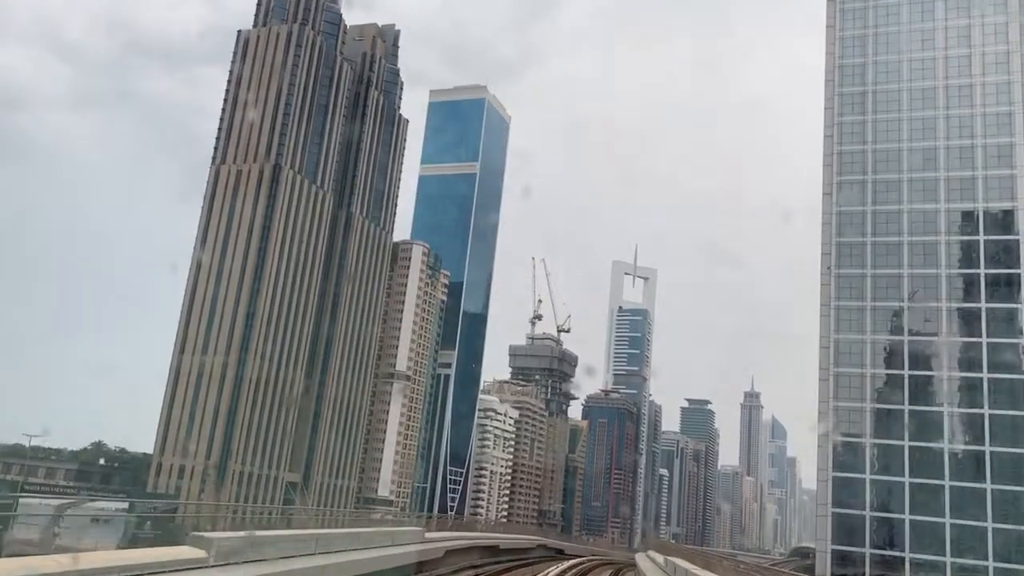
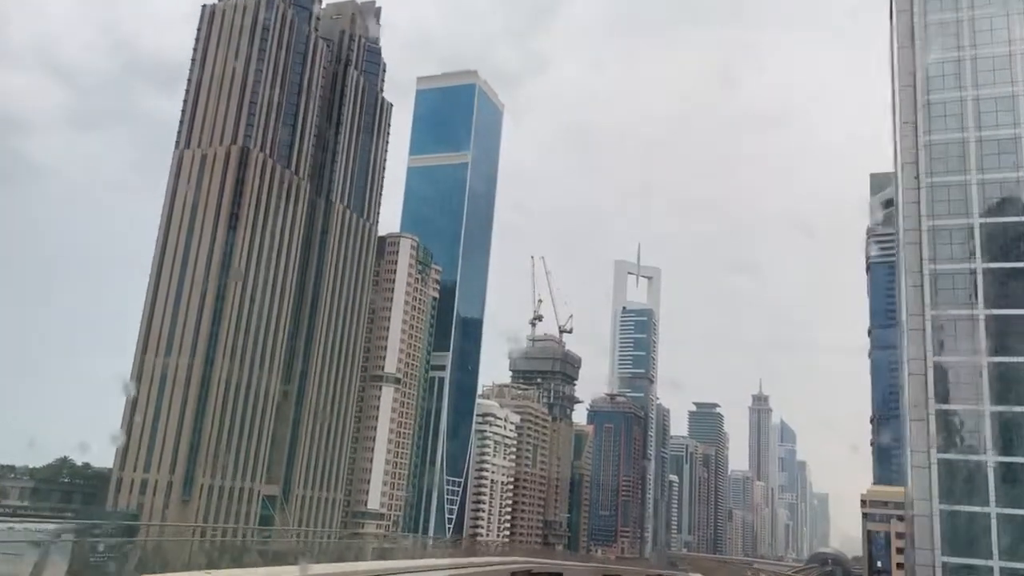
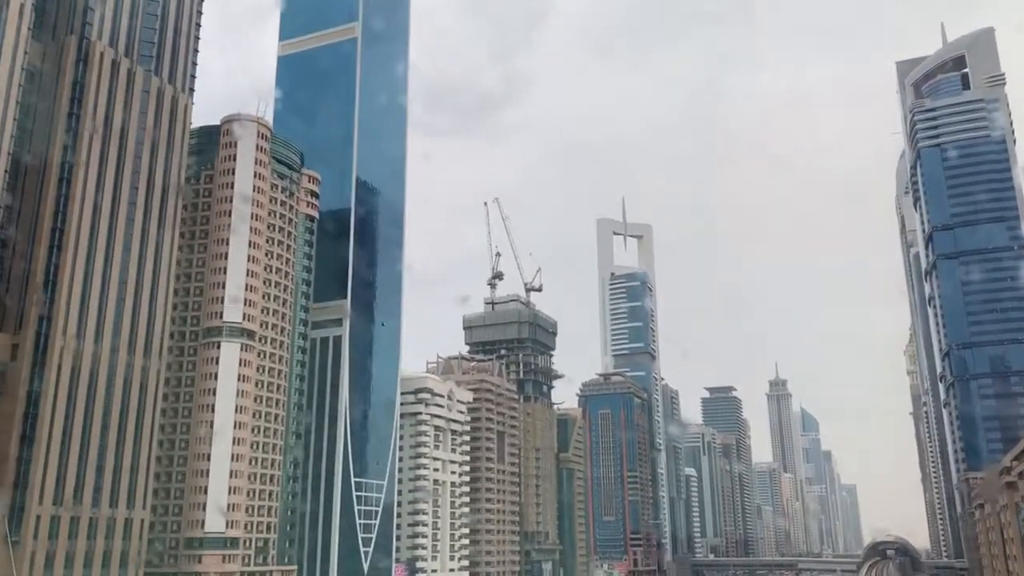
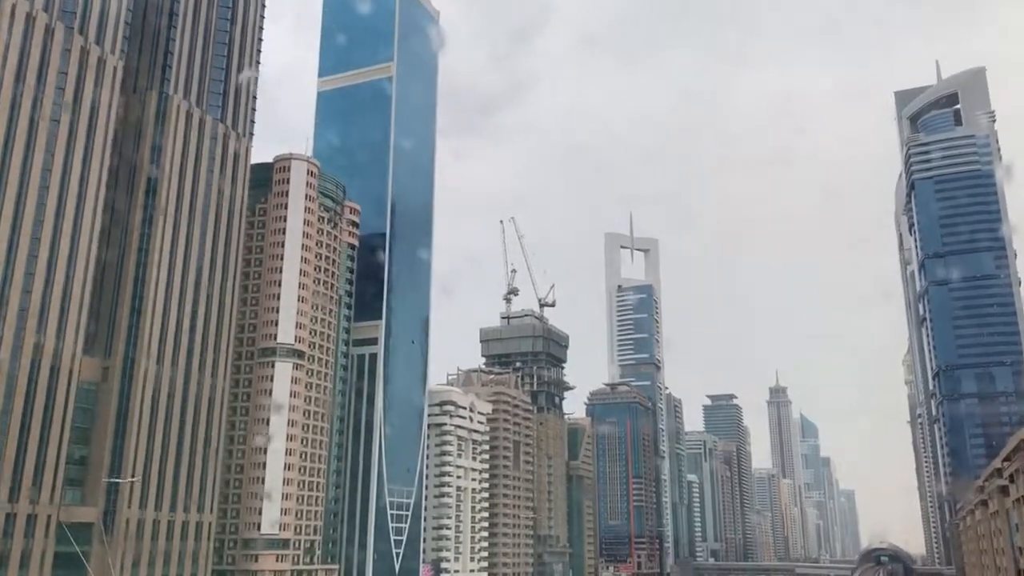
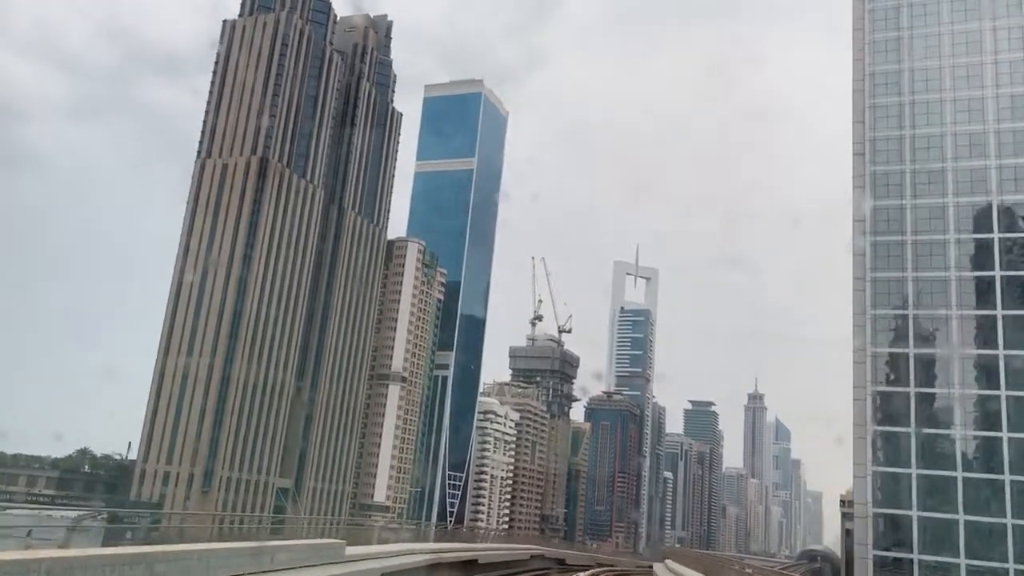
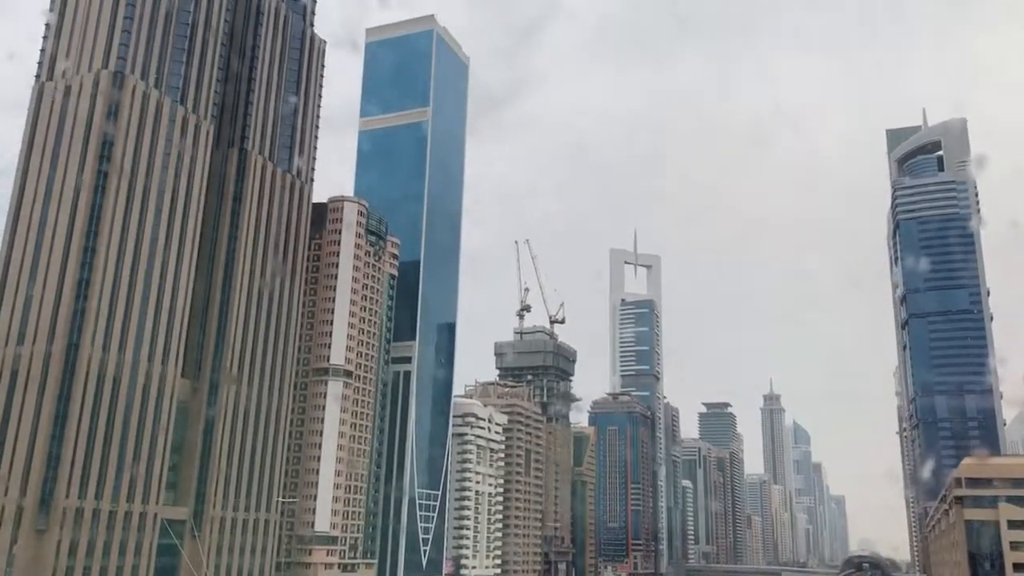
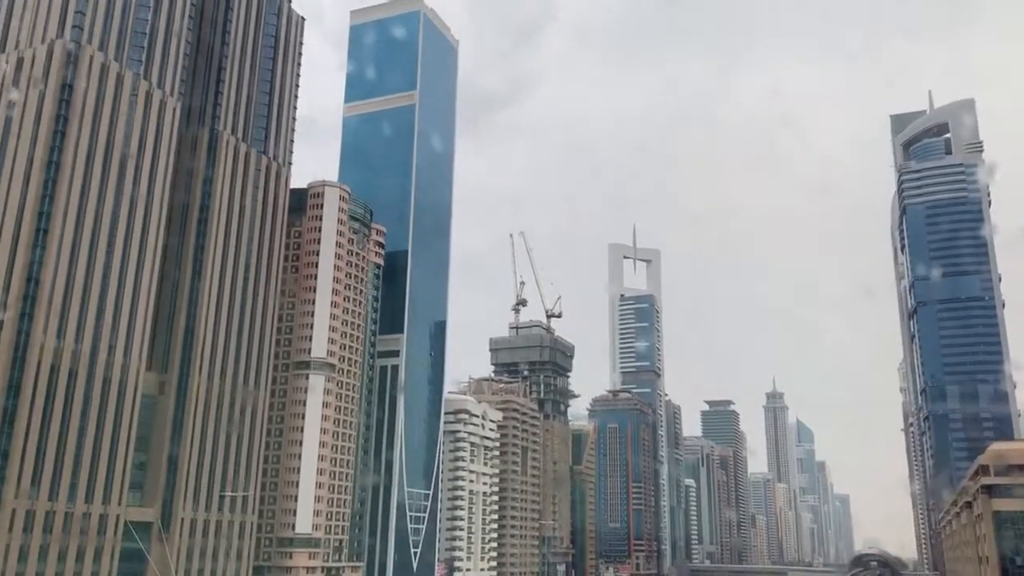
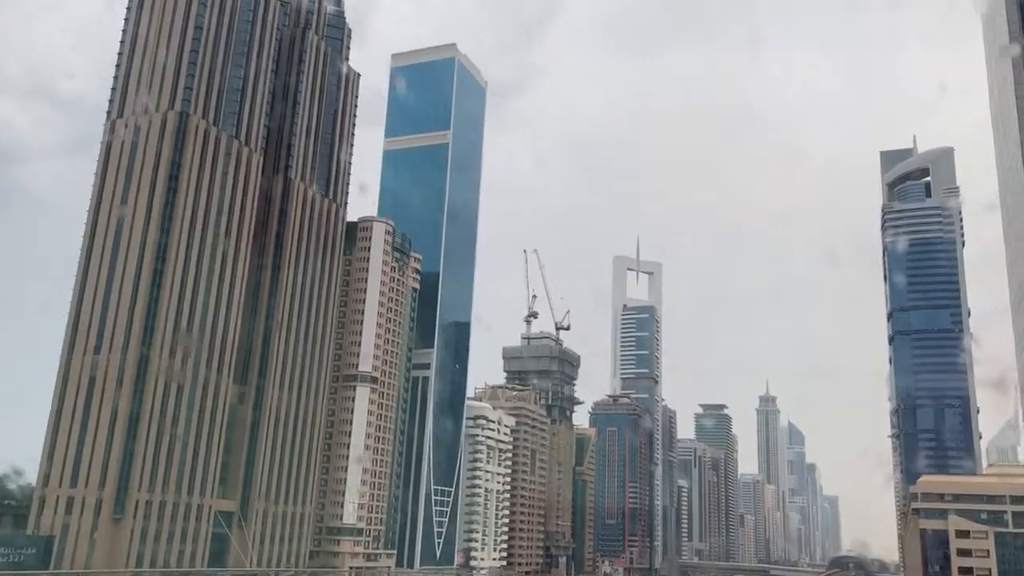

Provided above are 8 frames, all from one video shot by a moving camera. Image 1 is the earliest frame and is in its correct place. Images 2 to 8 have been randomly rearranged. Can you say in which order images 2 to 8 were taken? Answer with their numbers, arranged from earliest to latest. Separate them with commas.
5, 2, 8, 6, 7, 4, 3
